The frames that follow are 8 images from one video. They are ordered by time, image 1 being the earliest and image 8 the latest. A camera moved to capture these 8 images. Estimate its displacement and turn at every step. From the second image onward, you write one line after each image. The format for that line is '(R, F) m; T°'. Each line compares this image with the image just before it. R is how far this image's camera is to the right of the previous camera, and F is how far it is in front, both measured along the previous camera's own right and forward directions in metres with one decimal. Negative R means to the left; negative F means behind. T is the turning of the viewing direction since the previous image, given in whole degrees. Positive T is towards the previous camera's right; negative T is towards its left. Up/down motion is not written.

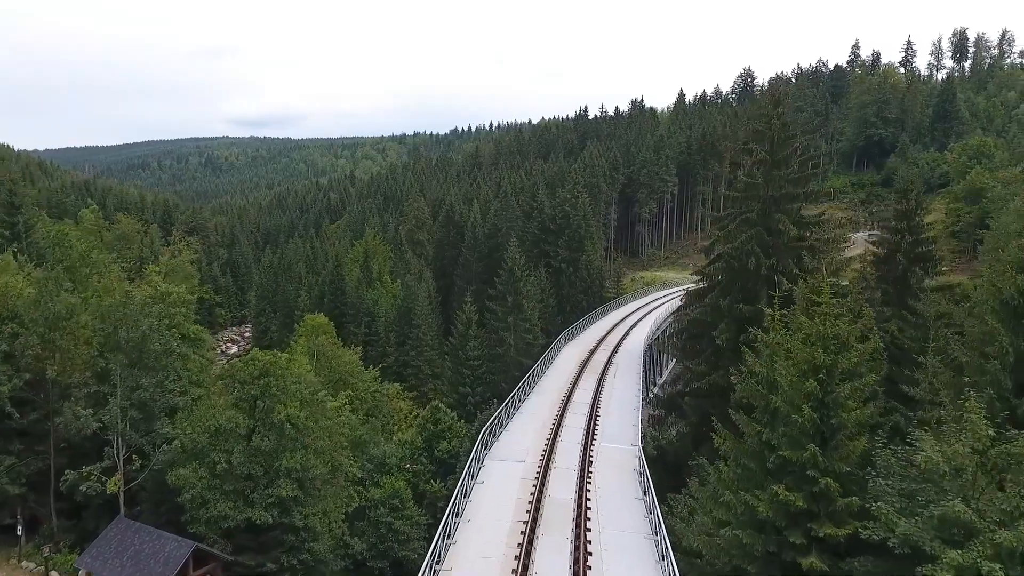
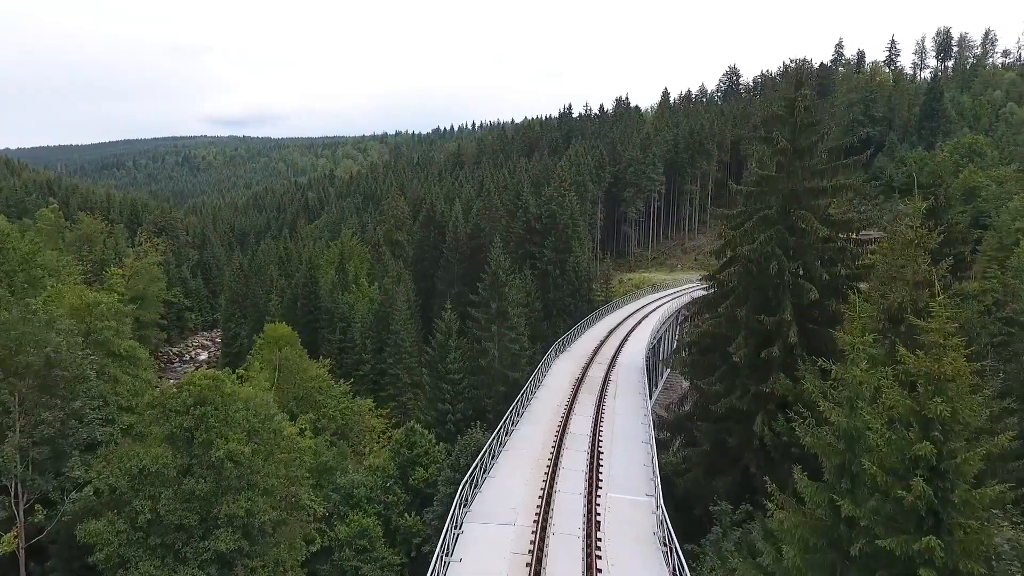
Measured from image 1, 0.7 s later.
(0.0, +2.6) m; +2°
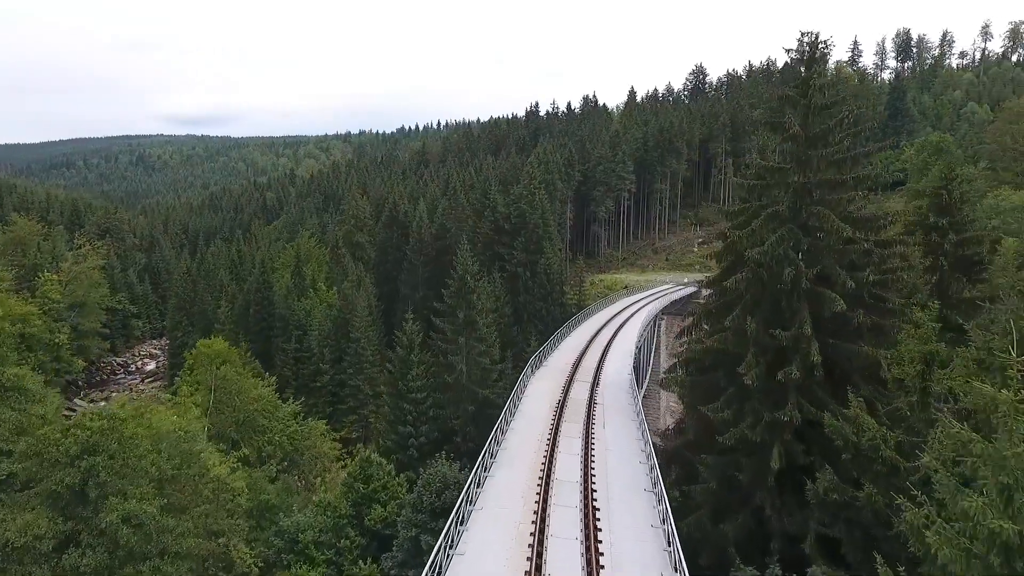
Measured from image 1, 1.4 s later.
(-0.1, +2.6) m; +3°
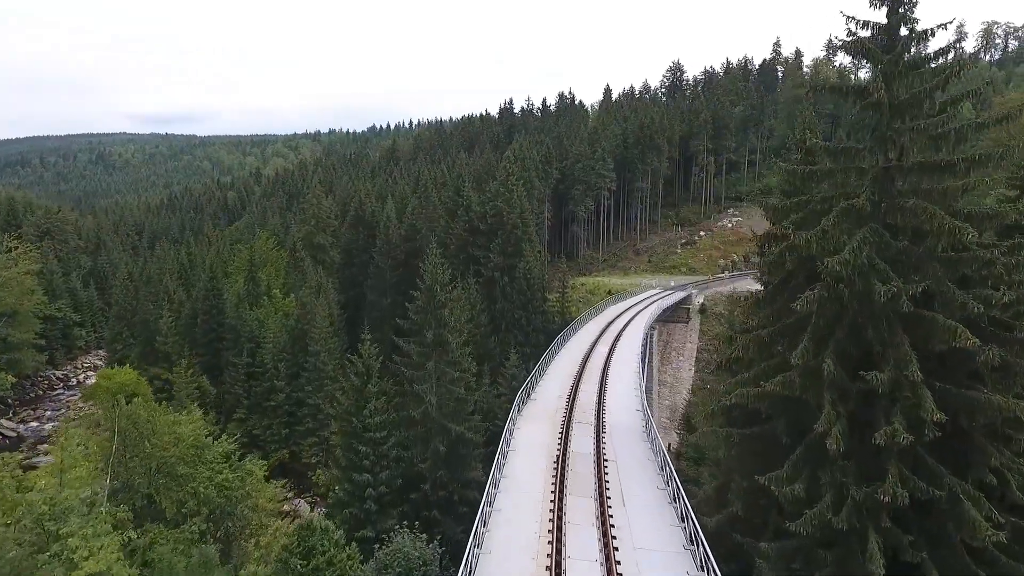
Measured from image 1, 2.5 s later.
(-0.2, +4.0) m; +2°
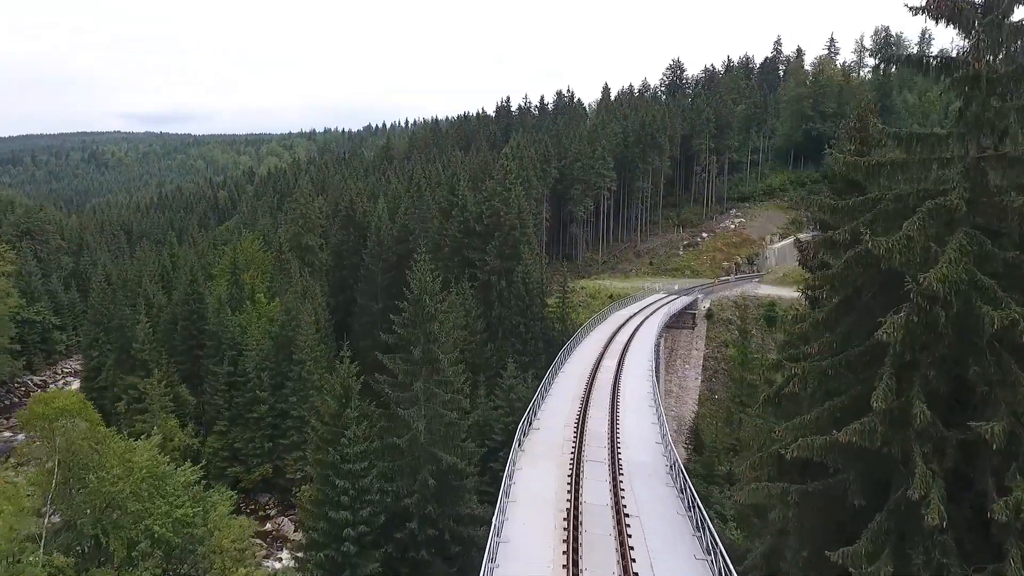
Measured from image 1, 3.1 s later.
(-0.1, +2.3) m; 0°
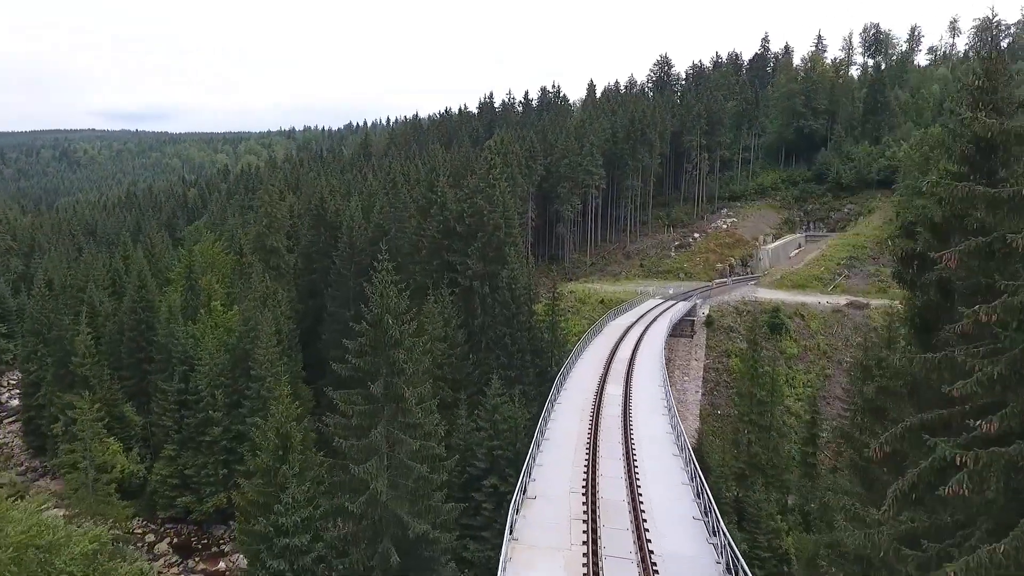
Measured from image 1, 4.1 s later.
(-0.1, +3.7) m; +2°
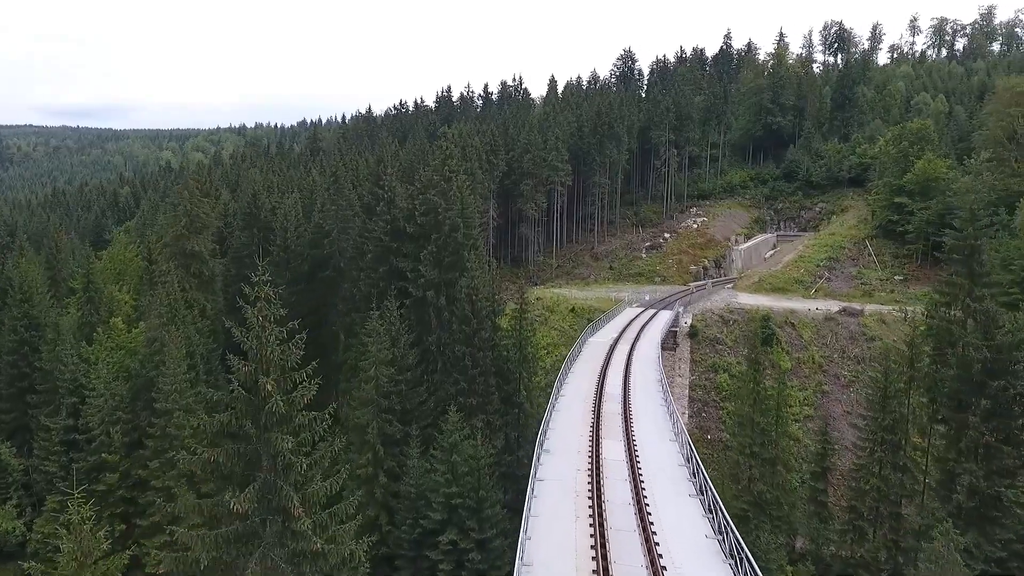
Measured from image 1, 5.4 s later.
(0.0, +5.1) m; +4°
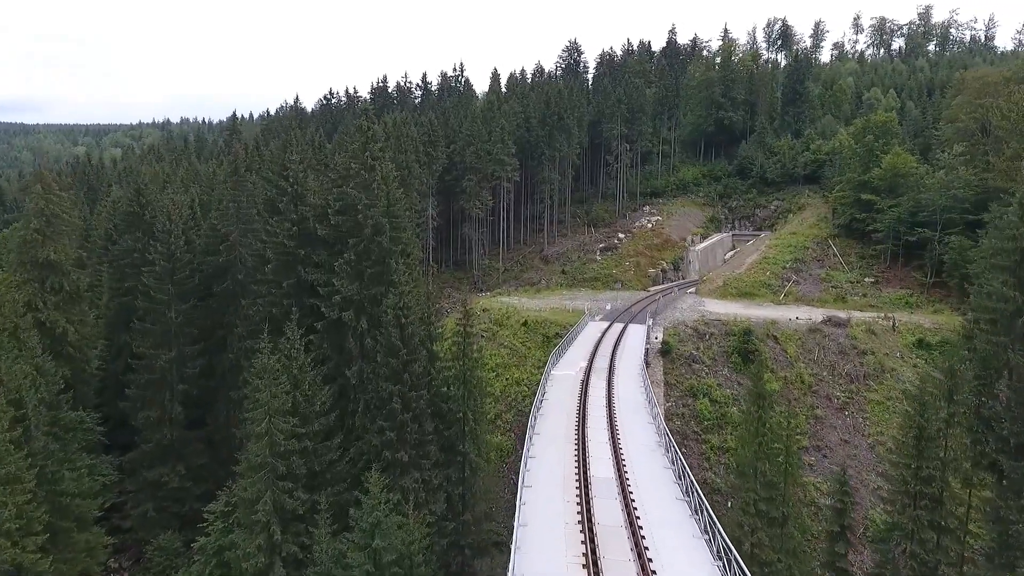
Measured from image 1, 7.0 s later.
(+0.1, +6.2) m; +5°
